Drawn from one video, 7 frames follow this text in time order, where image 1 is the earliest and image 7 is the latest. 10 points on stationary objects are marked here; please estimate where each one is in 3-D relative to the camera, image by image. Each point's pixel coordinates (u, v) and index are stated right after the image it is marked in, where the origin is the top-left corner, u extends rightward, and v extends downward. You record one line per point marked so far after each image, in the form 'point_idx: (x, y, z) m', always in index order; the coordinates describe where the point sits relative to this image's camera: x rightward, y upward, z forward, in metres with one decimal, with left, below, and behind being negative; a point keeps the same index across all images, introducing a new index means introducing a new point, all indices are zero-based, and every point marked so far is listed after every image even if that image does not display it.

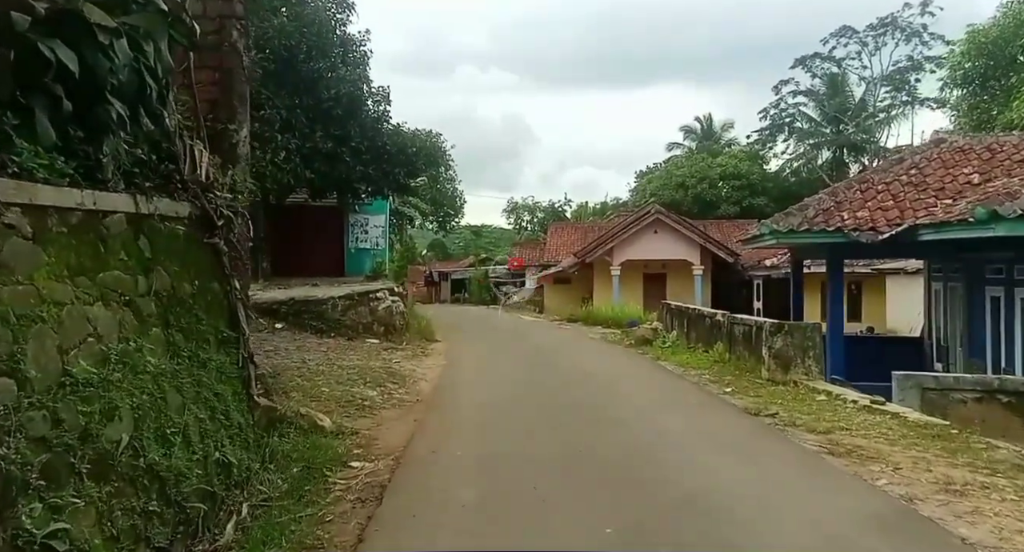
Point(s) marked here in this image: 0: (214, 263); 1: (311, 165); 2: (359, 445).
0: (-2.1, +0.1, +4.9) m
1: (-4.7, +2.6, +16.5) m
2: (-1.3, -1.4, +5.8) m
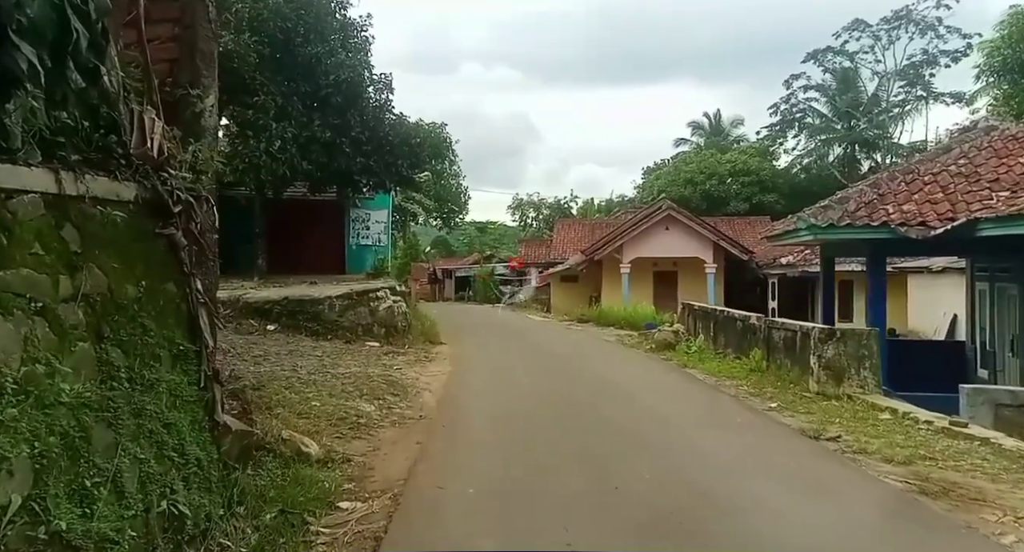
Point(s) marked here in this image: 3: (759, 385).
0: (-1.9, +0.1, +4.0) m
1: (-4.5, +2.7, +15.6) m
2: (-1.1, -1.4, +4.9) m
3: (+2.9, -1.3, +8.3) m
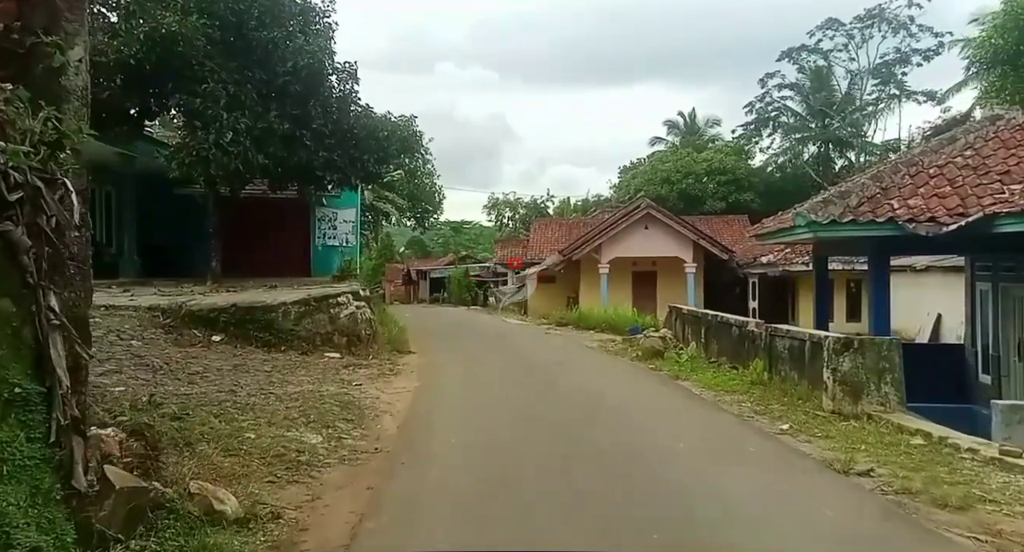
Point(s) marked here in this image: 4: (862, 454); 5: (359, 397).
0: (-2.1, 0.0, +2.9) m
1: (-5.1, +2.6, +14.4) m
2: (-1.3, -1.5, +3.8) m
3: (+2.6, -1.3, +7.4) m
4: (+2.7, -1.4, +5.4) m
5: (-1.7, -1.4, +7.9) m
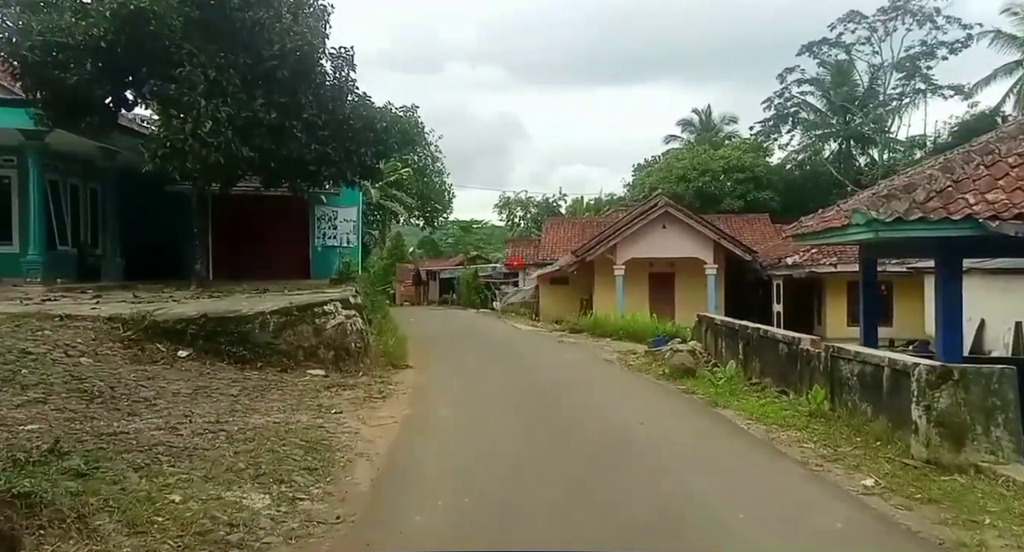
0: (-2.1, 0.0, +1.5) m
1: (-4.9, +2.5, +13.1) m
2: (-1.3, -1.5, +2.5) m
3: (+2.7, -1.4, +6.0) m
4: (+2.7, -1.5, +4.0) m
5: (-1.7, -1.4, +6.5) m
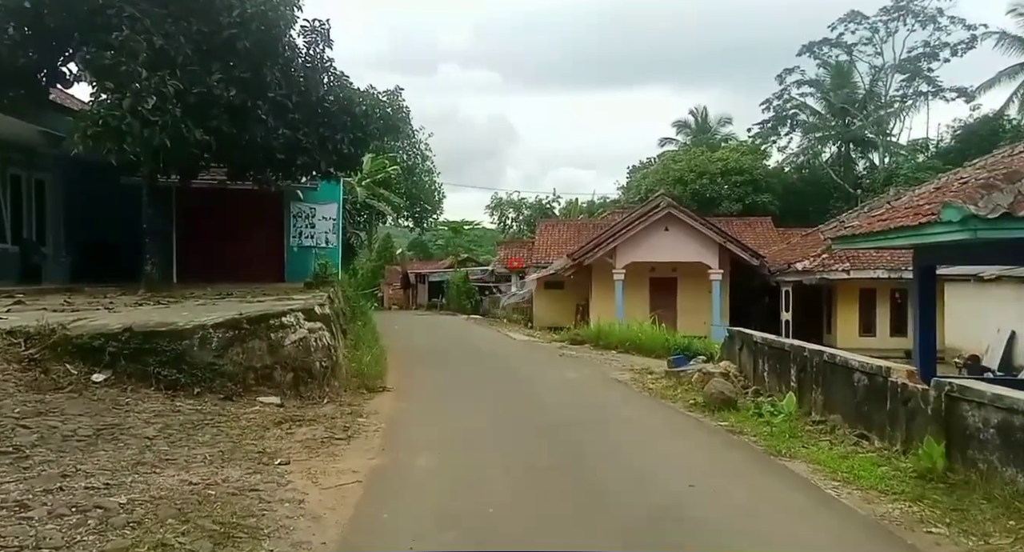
0: (-2.0, -0.1, -0.3) m
1: (-4.9, +2.4, +11.2) m
2: (-1.2, -1.6, +0.6) m
3: (+2.7, -1.5, +4.2) m
4: (+2.8, -1.5, +2.3) m
5: (-1.6, -1.5, +4.7) m
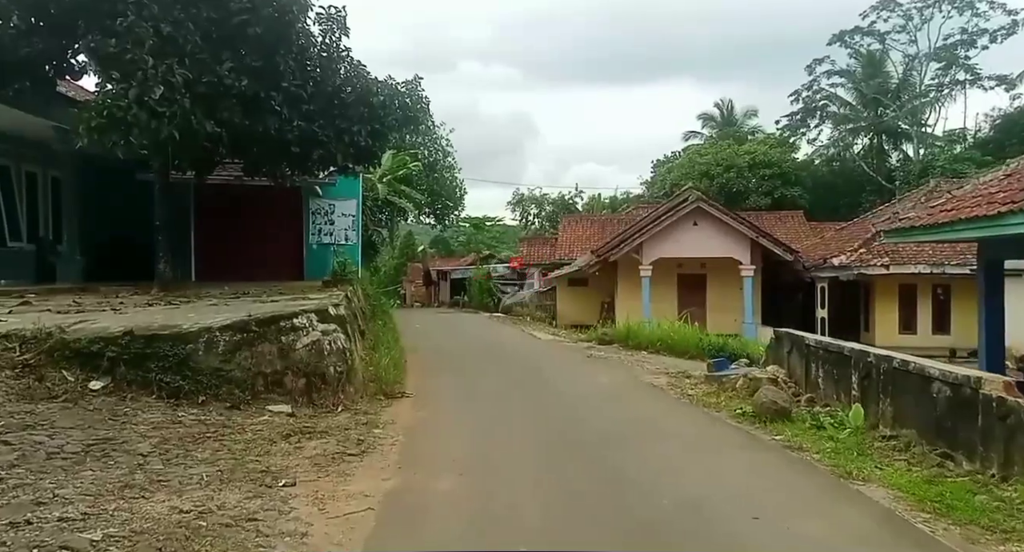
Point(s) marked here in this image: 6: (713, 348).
0: (-1.9, -0.1, -0.9) m
1: (-4.5, +2.5, +10.7) m
2: (-1.1, -1.6, 0.0) m
3: (+2.9, -1.5, +3.5) m
4: (+2.9, -1.5, +1.5) m
5: (-1.4, -1.5, +4.1) m
6: (+4.3, -1.5, +14.9) m
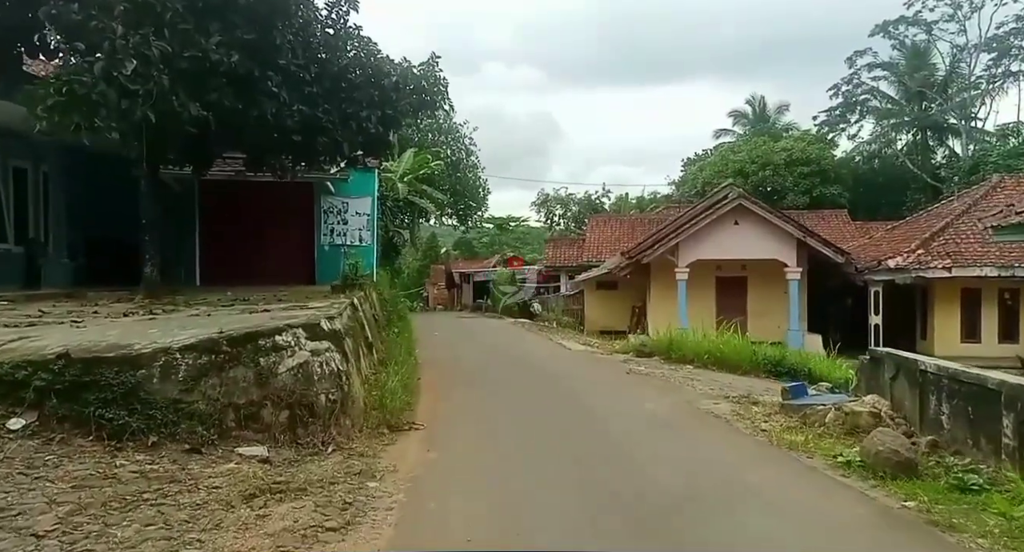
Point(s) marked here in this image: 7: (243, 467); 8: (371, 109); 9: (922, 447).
0: (-1.9, -0.1, -2.4) m
1: (-4.1, +2.4, +9.3) m
2: (-1.1, -1.6, -1.5) m
3: (+3.1, -1.5, +1.8) m
4: (+3.0, -1.6, -0.2) m
5: (-1.3, -1.5, +2.5) m
6: (+4.8, -1.6, +13.2) m
7: (-2.1, -1.5, +5.5) m
8: (-2.2, +2.6, +10.7) m
9: (+3.4, -1.3, +6.0) m
